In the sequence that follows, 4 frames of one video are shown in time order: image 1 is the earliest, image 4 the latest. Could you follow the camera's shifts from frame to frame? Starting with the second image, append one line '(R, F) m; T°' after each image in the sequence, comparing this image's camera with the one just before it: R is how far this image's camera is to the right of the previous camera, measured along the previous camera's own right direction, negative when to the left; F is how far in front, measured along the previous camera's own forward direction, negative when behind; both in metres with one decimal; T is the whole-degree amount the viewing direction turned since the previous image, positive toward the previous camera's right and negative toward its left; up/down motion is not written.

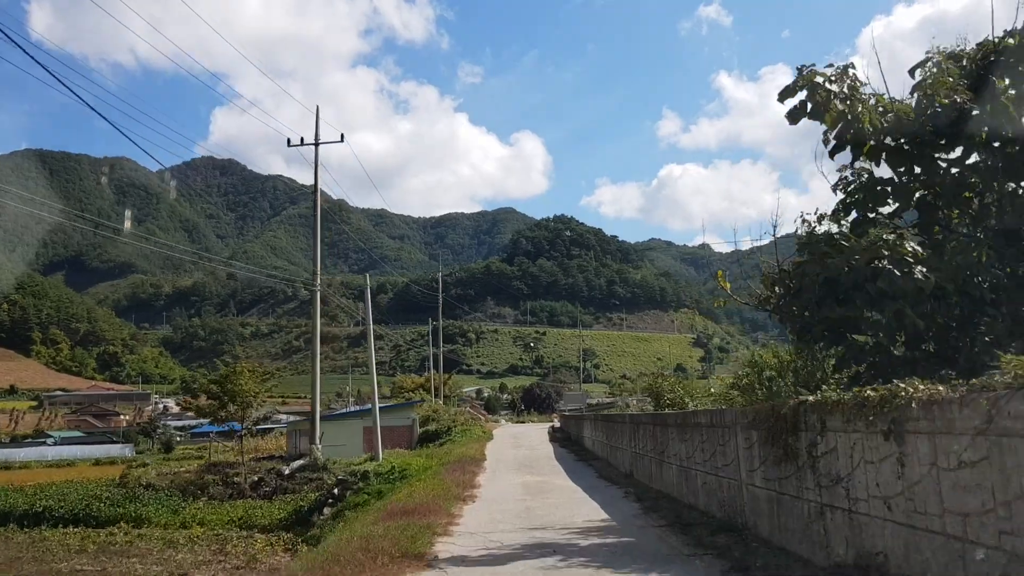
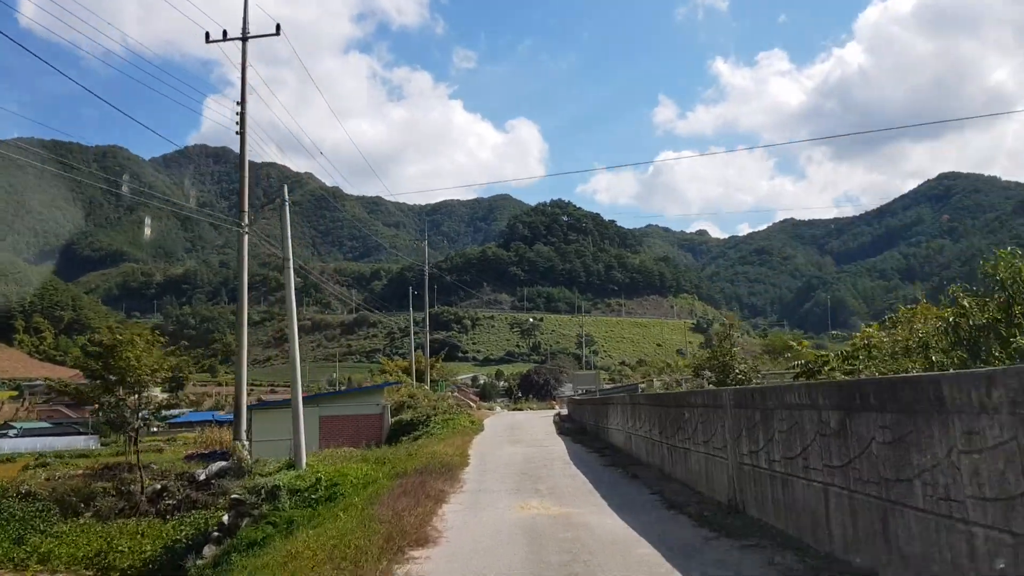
(0.0, +0.9) m; 0°
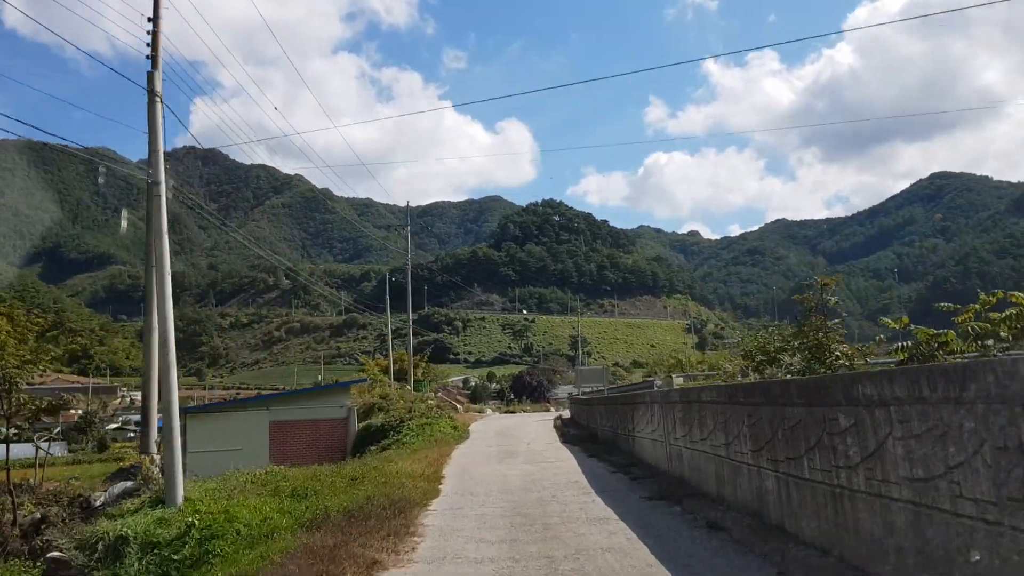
(0.0, +0.6) m; +1°
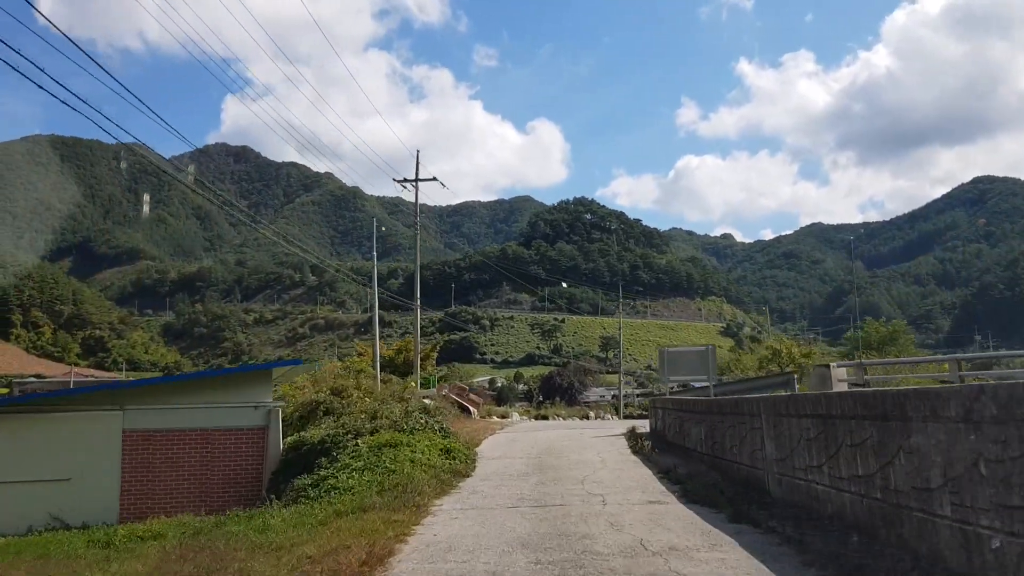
(-0.1, +1.3) m; -2°
